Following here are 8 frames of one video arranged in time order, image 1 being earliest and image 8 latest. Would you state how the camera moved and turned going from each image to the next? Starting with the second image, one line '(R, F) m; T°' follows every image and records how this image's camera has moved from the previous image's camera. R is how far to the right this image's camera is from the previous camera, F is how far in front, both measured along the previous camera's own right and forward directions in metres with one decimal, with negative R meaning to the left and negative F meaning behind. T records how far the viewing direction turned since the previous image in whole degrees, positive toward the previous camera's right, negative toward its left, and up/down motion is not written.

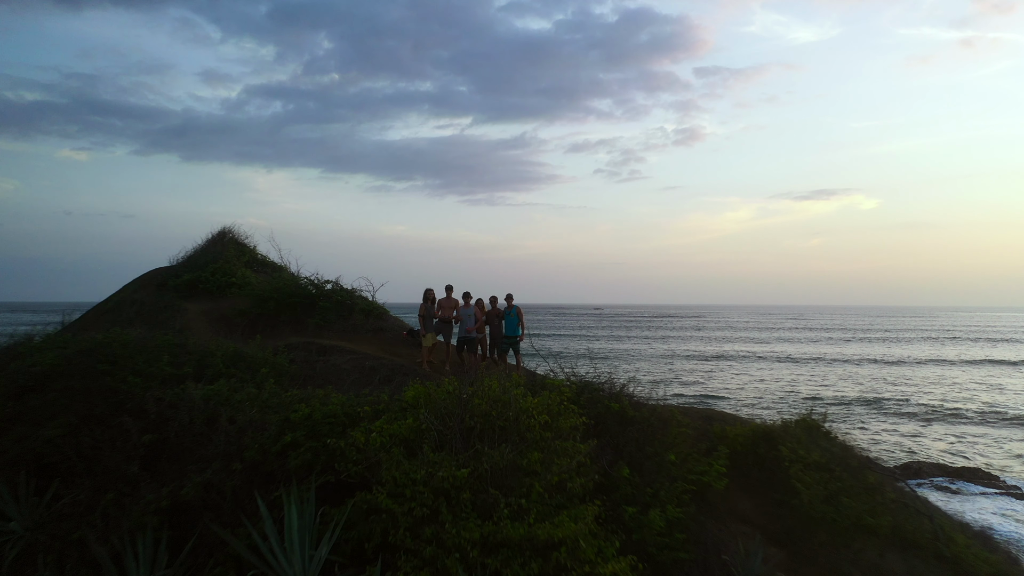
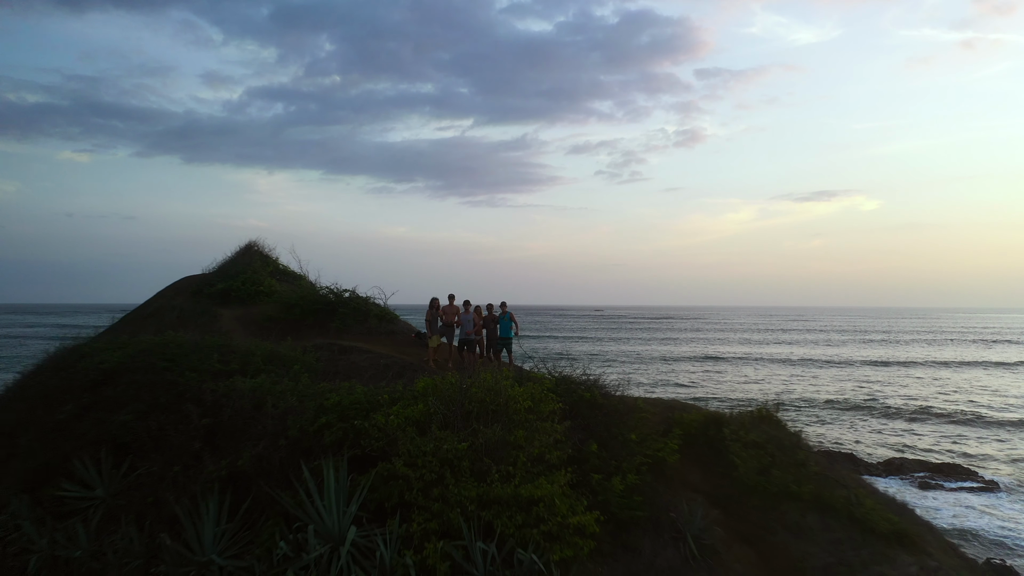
(+0.1, -0.8) m; 0°
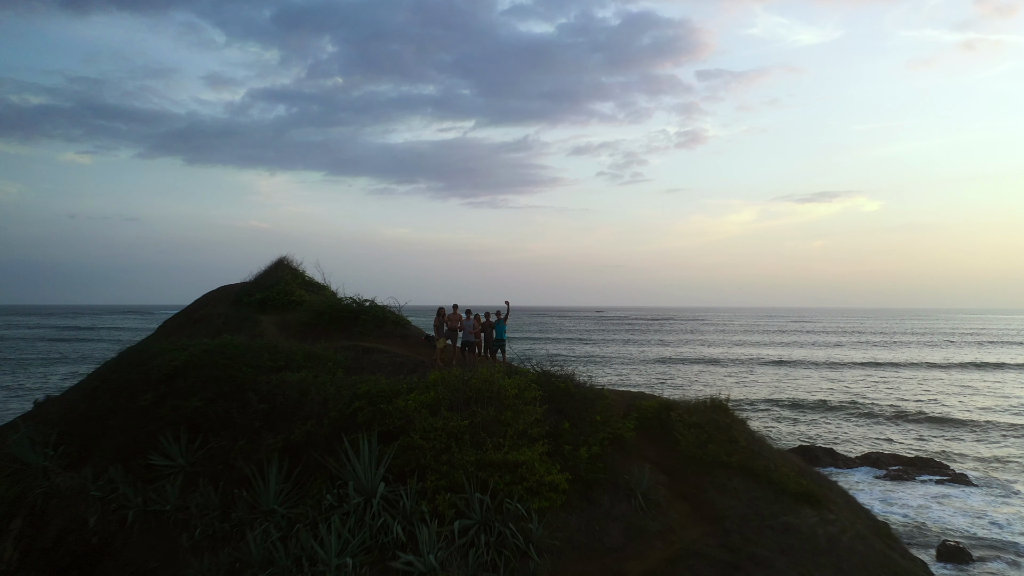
(+0.1, -1.1) m; 0°
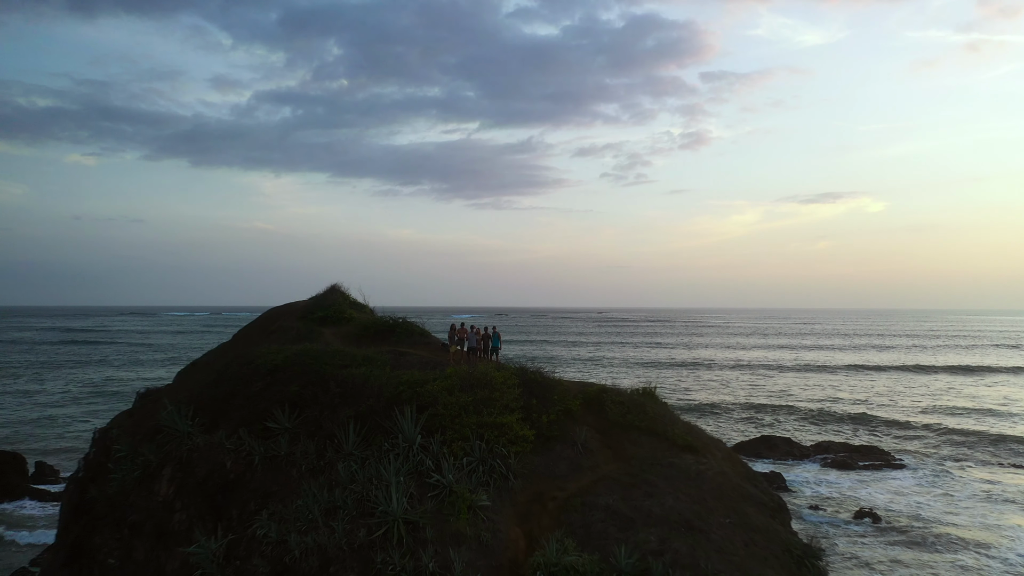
(+0.2, -2.9) m; 0°
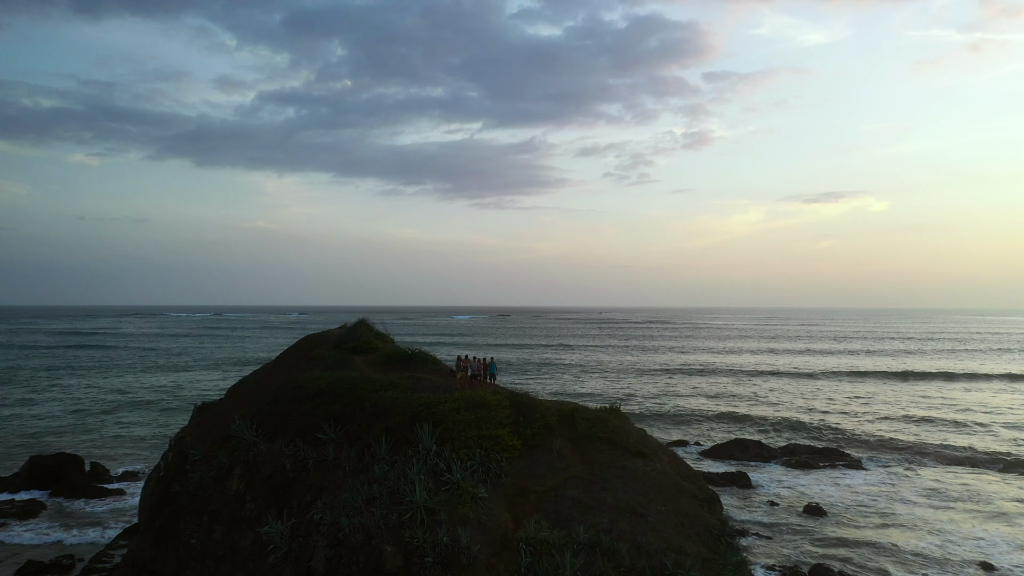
(+0.2, -2.5) m; 0°
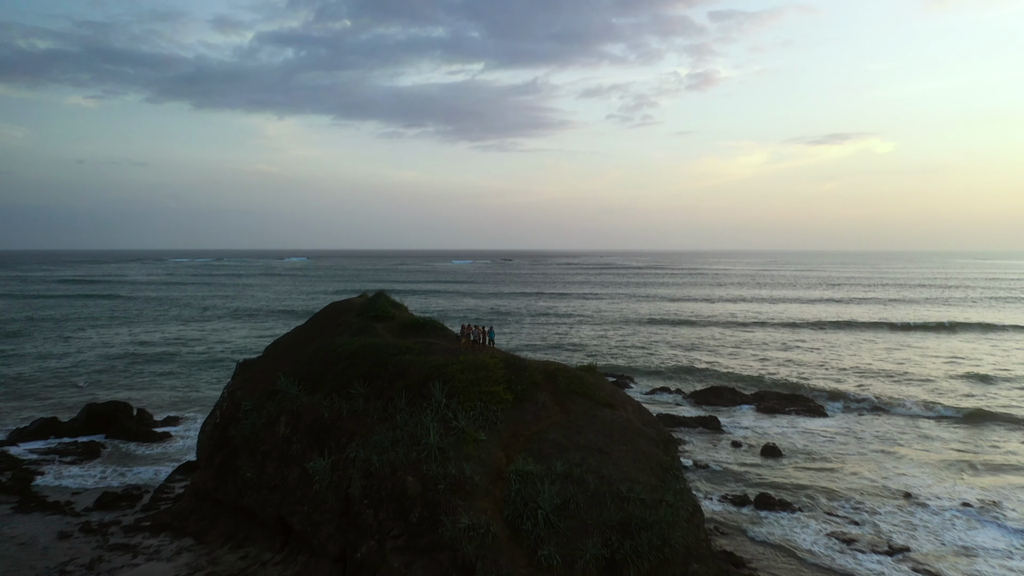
(+0.2, -2.2) m; 0°
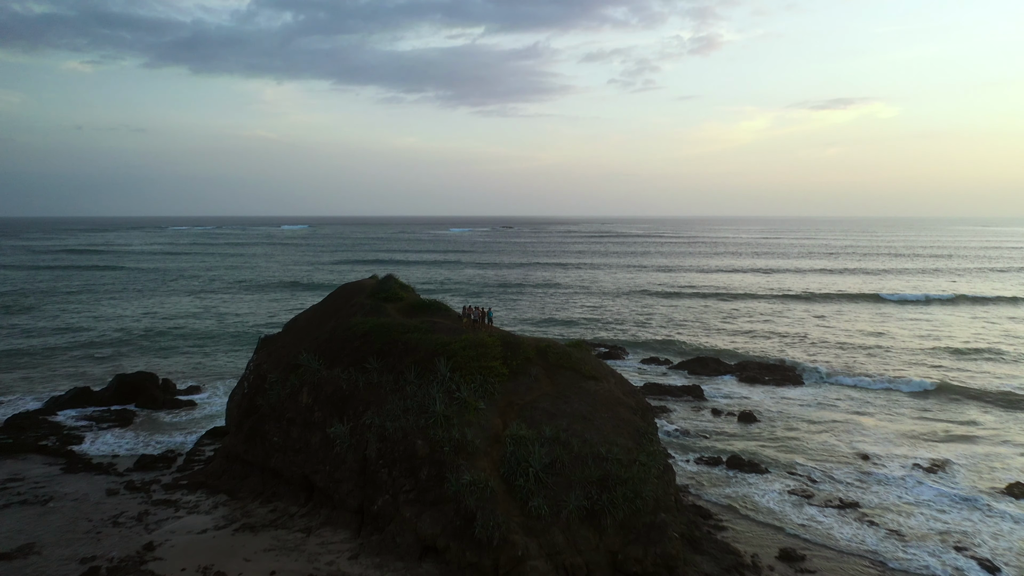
(+0.2, -1.6) m; 0°
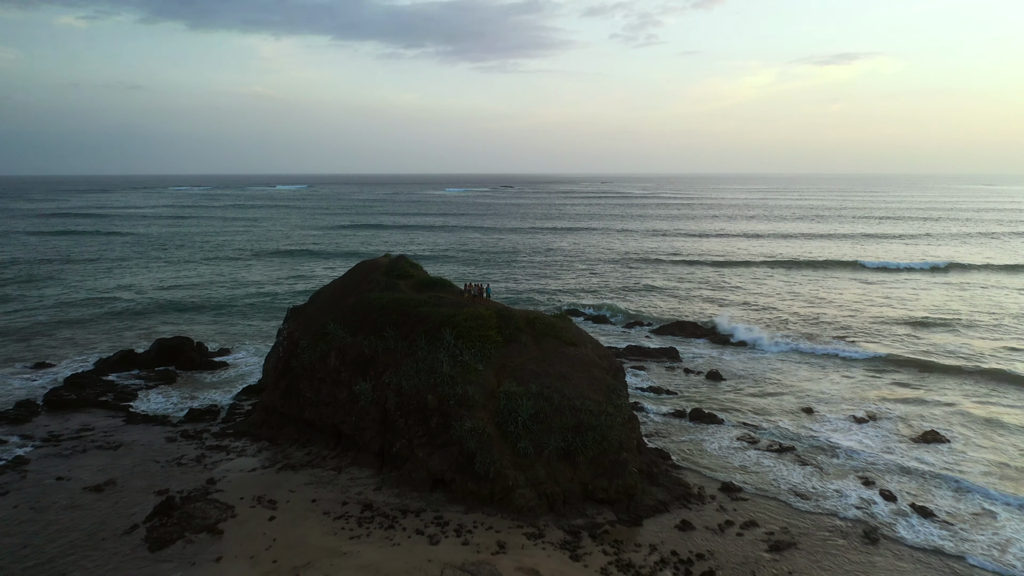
(+0.3, -2.8) m; 0°
